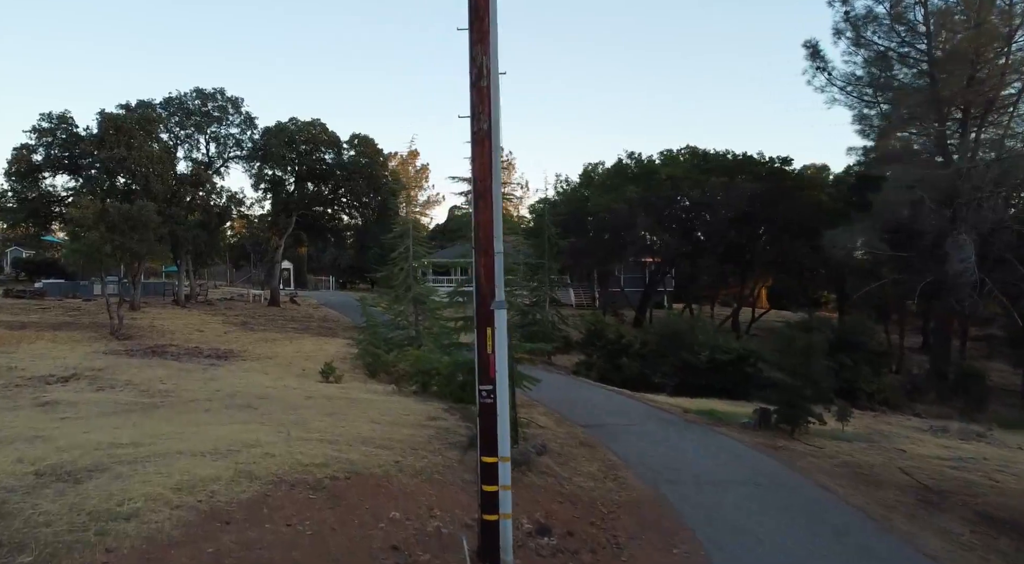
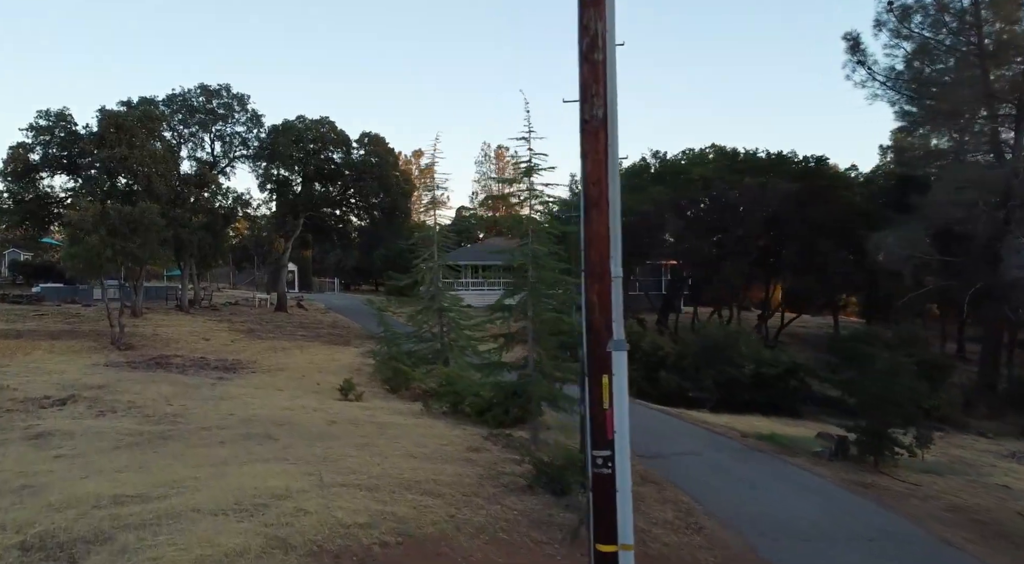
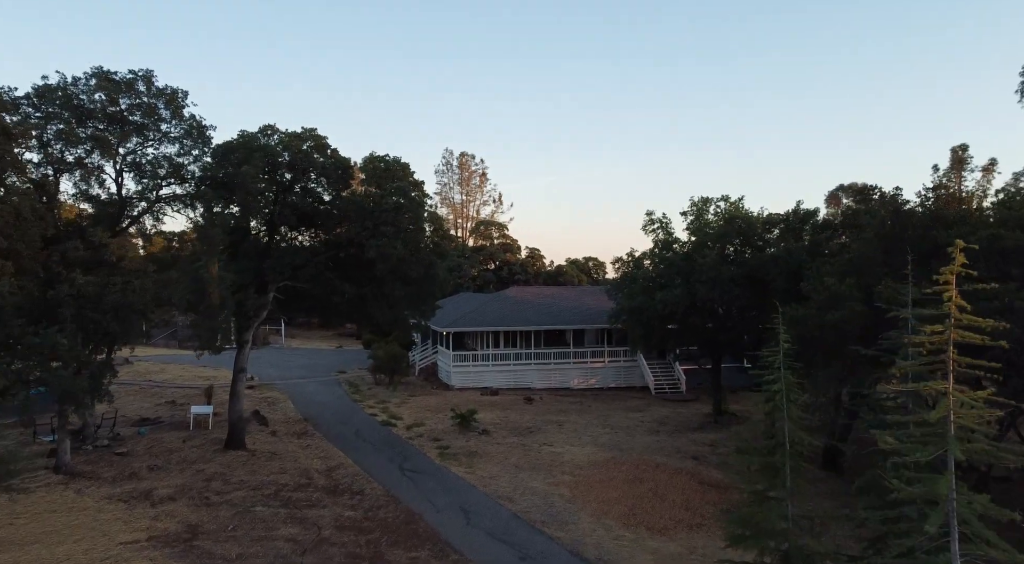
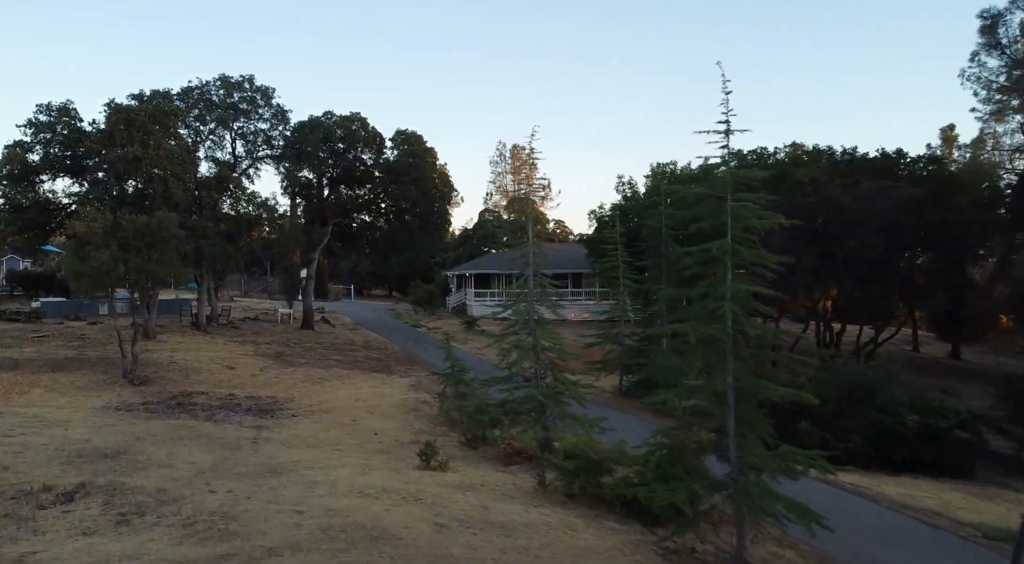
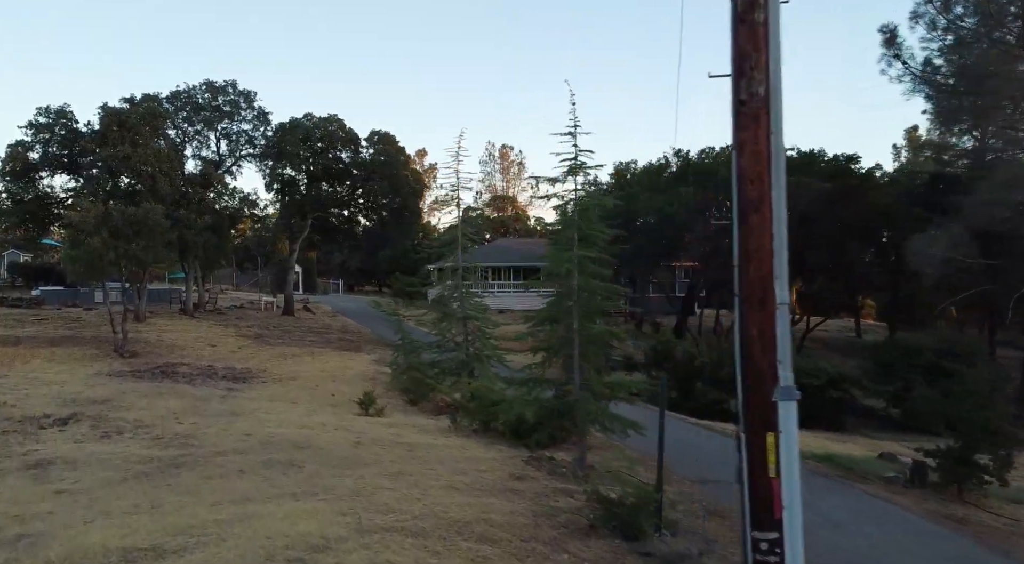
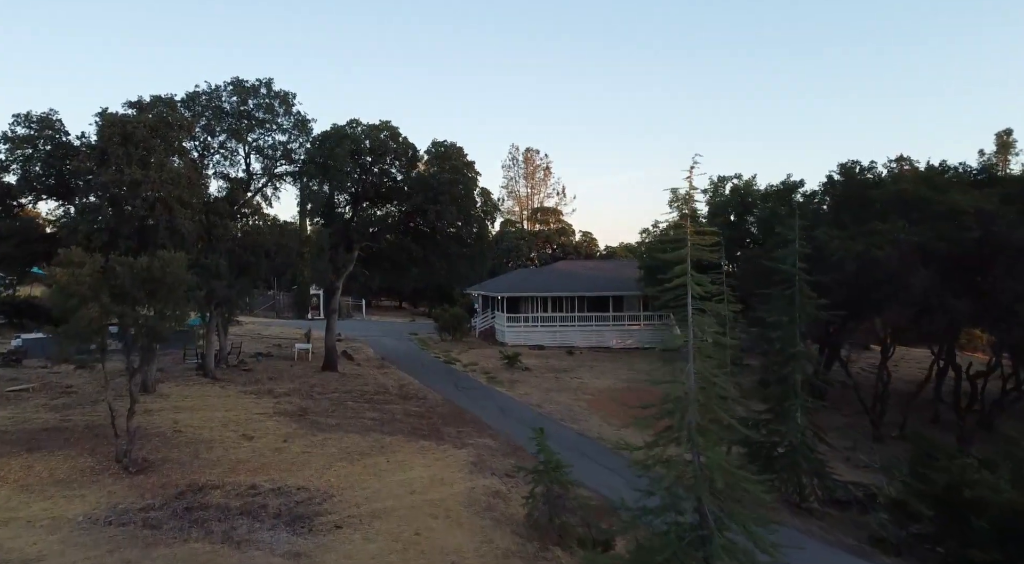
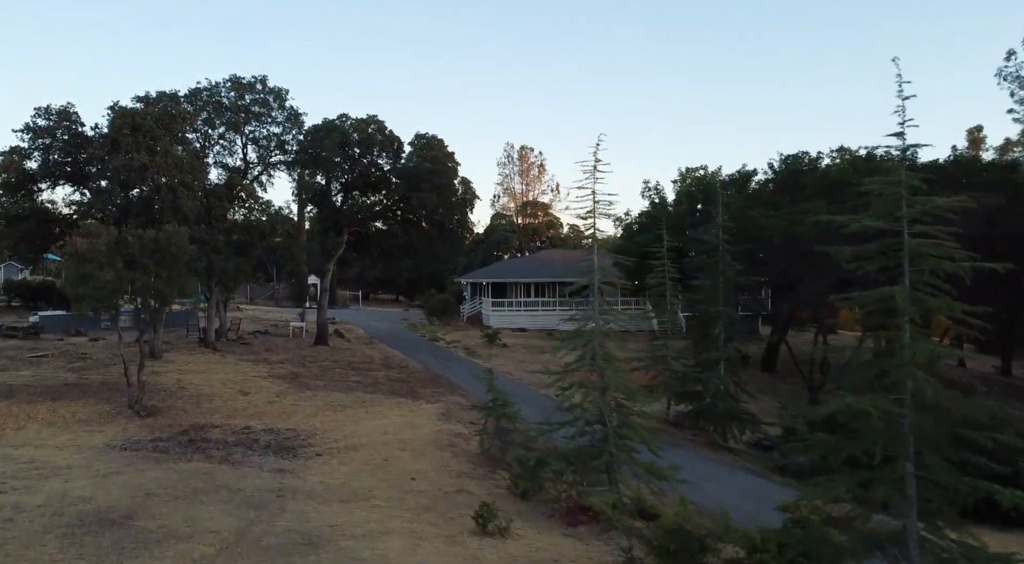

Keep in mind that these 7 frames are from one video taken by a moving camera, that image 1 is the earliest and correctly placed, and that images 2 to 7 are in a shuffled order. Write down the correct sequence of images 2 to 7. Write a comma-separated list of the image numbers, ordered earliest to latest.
2, 5, 4, 7, 6, 3
